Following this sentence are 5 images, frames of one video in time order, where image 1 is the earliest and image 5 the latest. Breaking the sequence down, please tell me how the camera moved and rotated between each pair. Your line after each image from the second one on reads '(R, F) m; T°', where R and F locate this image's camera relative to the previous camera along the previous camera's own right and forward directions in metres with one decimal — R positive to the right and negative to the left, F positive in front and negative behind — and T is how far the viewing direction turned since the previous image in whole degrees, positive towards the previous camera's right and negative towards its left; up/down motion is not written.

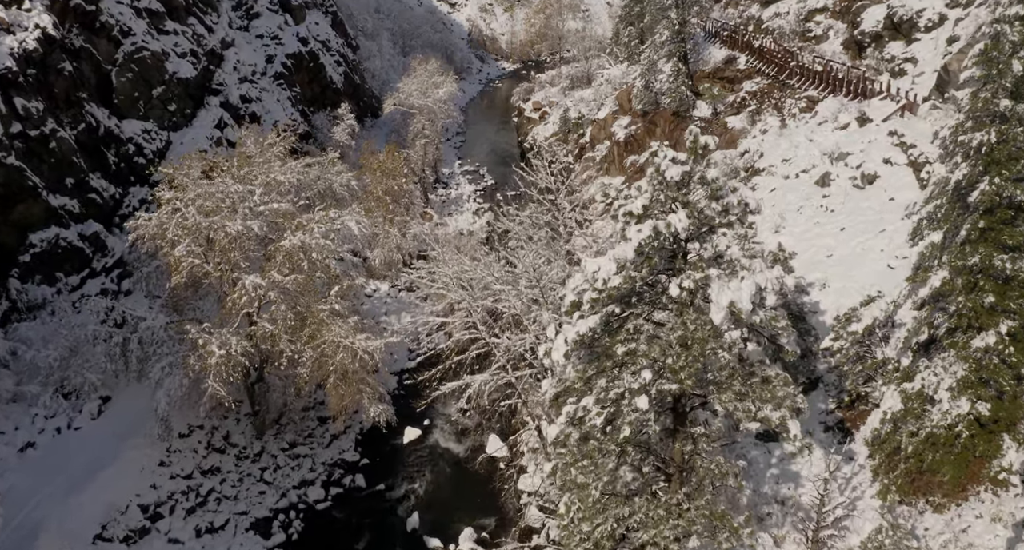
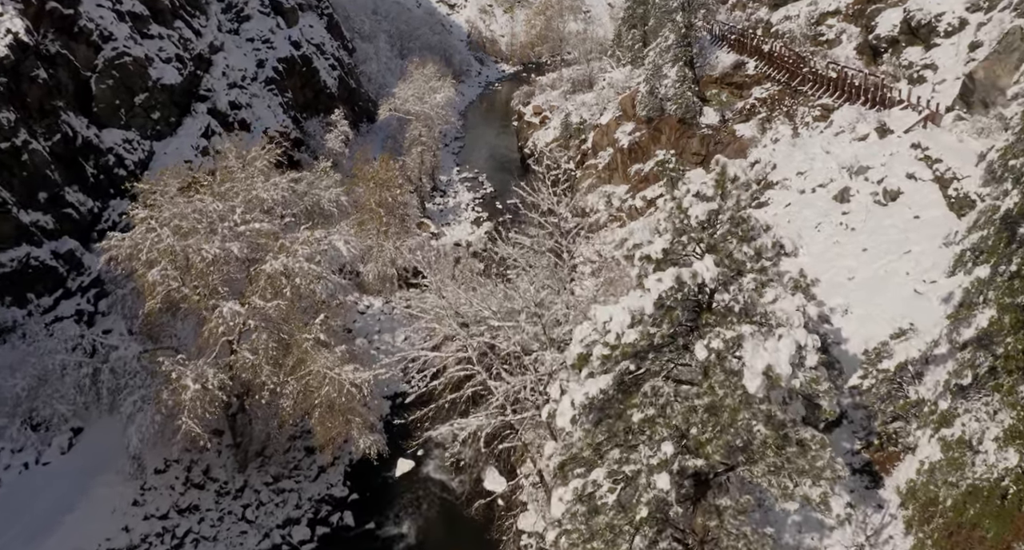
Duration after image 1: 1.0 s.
(0.0, +1.6) m; 0°
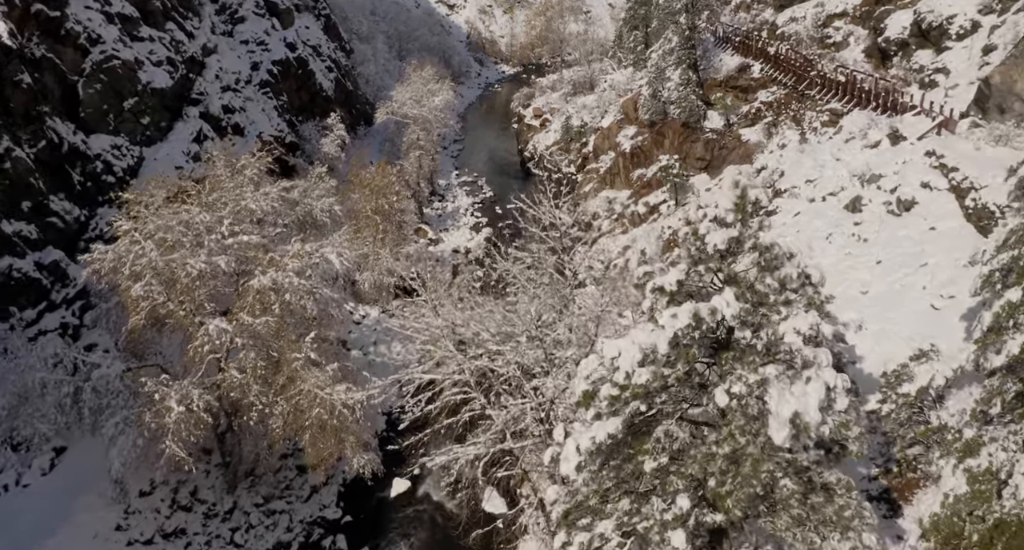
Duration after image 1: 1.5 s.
(0.0, +0.9) m; 0°
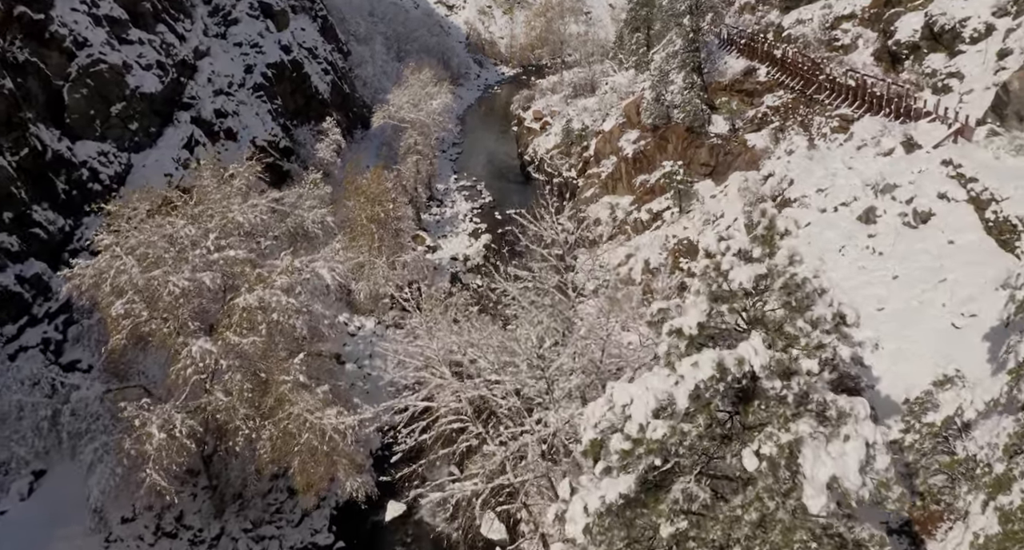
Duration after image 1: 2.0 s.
(0.0, +1.0) m; 0°
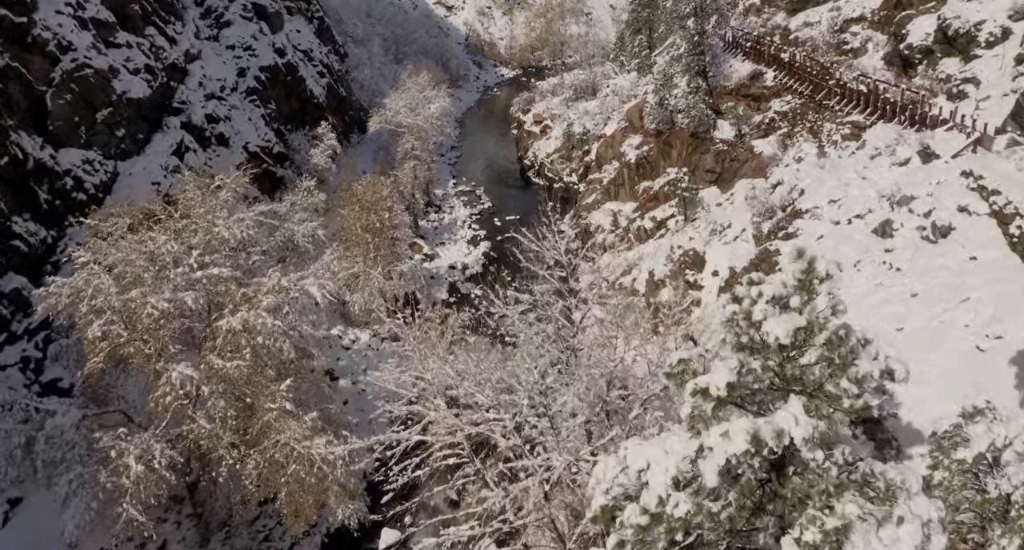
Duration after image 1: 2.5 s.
(0.0, +1.1) m; 0°
